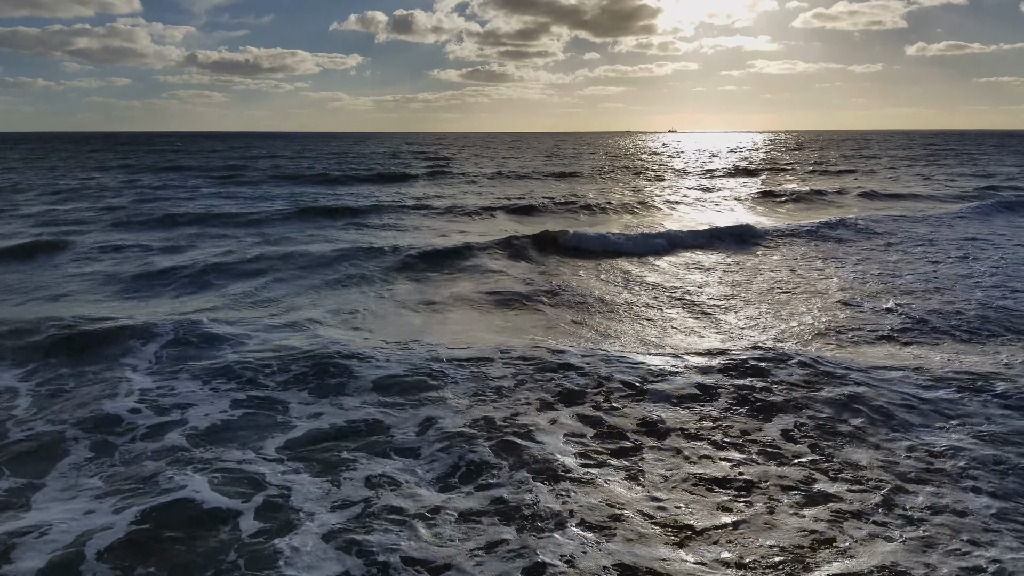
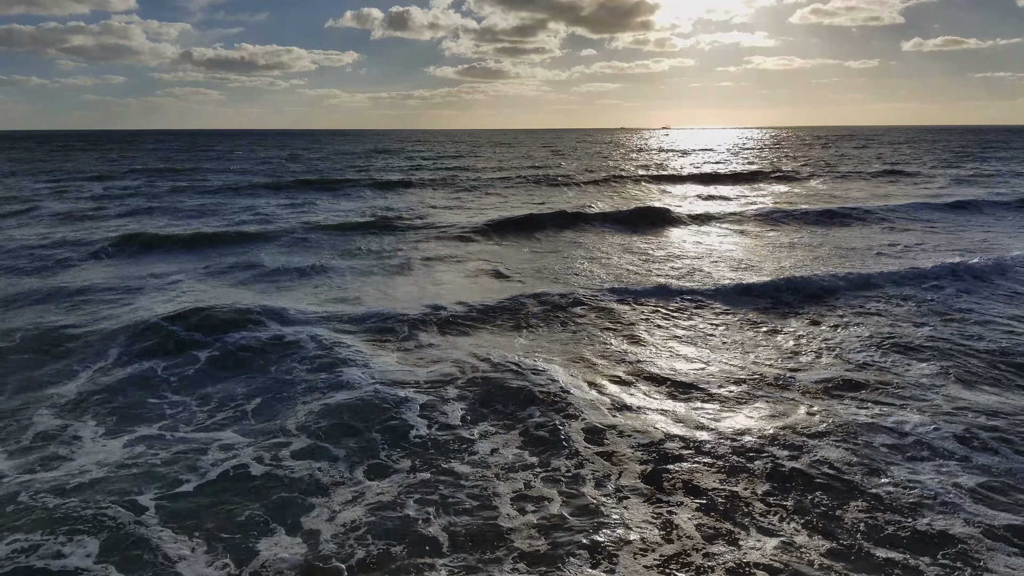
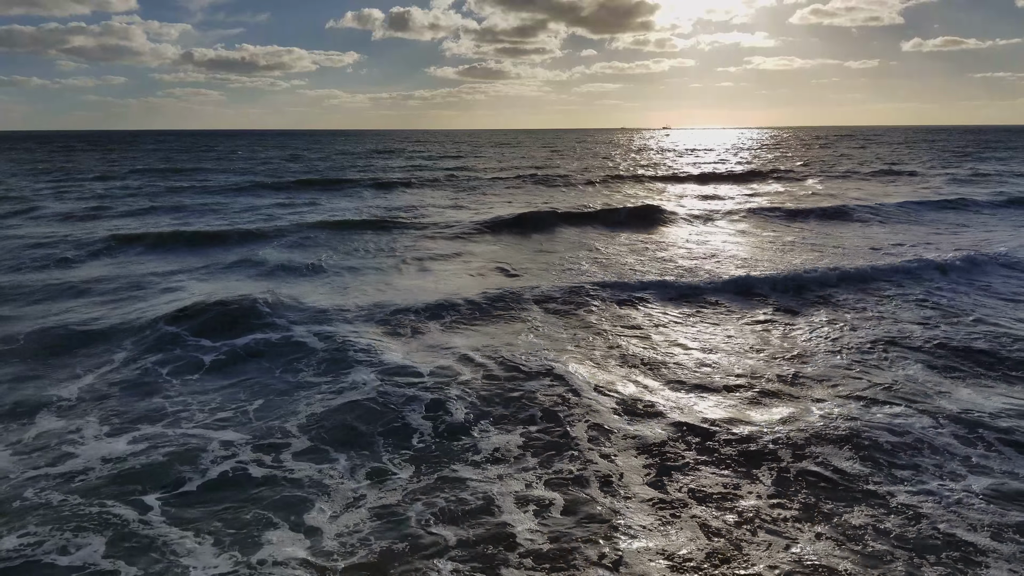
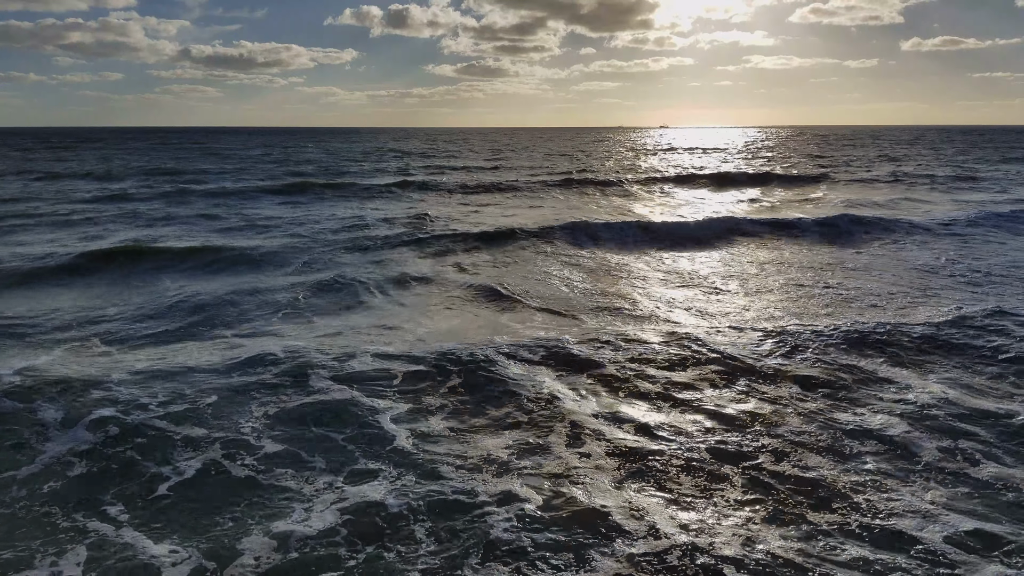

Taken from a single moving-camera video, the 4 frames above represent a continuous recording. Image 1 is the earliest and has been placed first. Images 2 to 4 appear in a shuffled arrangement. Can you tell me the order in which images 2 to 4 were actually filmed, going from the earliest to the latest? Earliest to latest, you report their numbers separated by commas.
3, 2, 4
